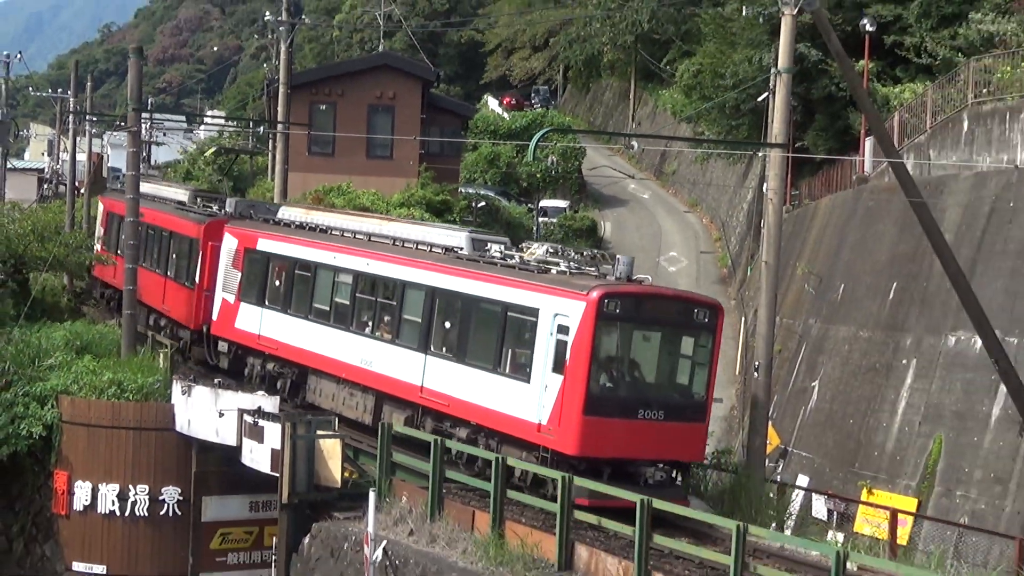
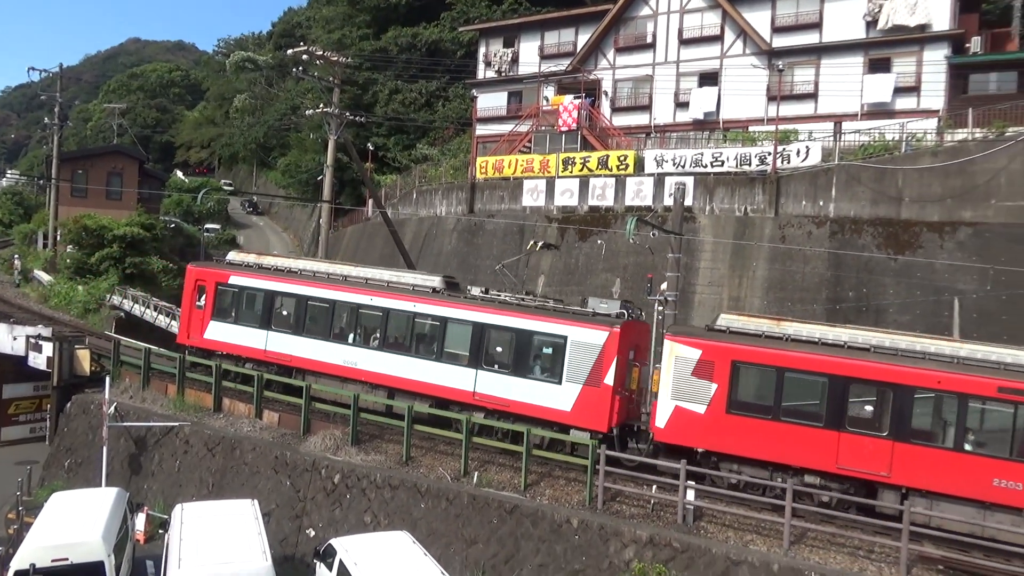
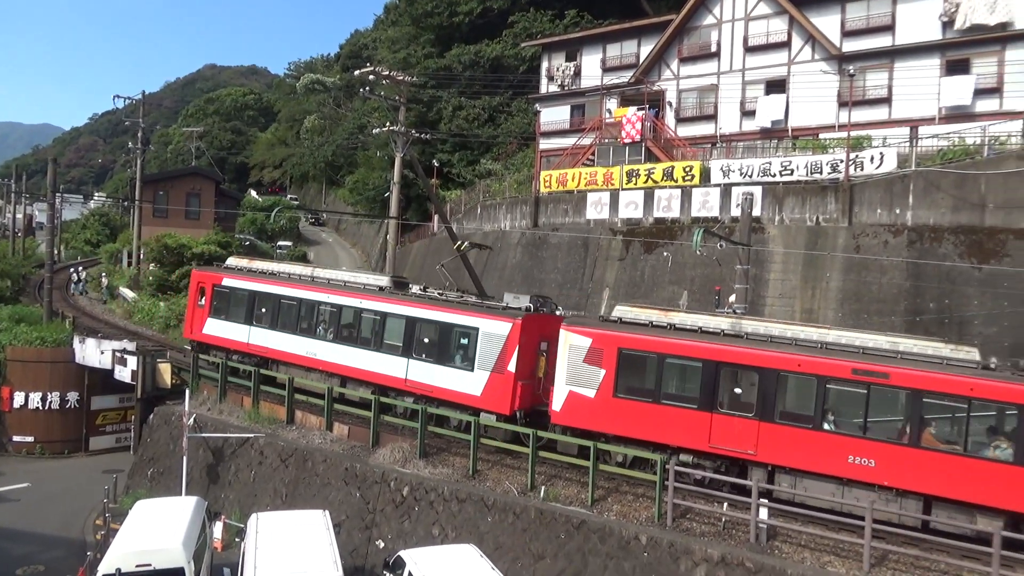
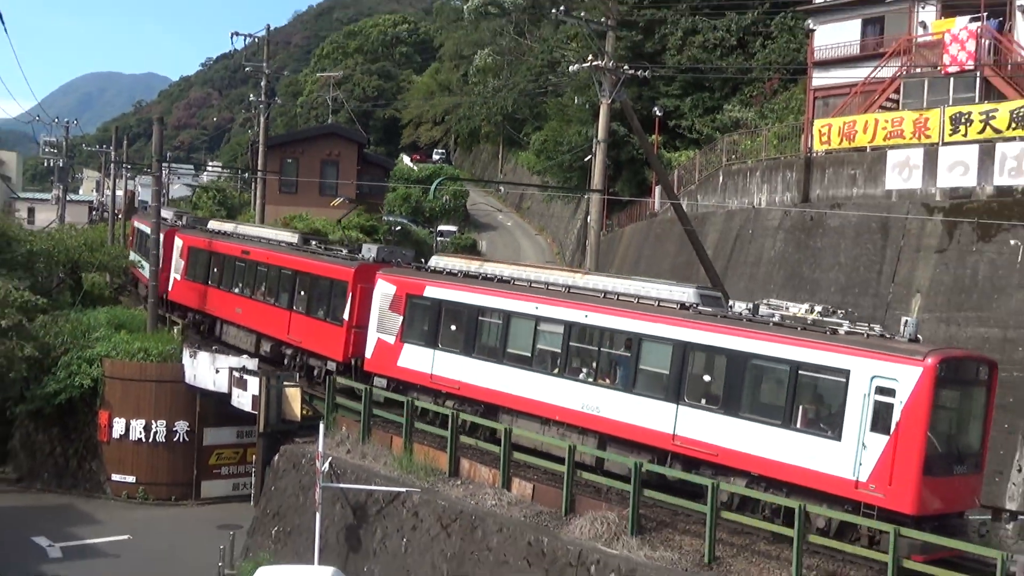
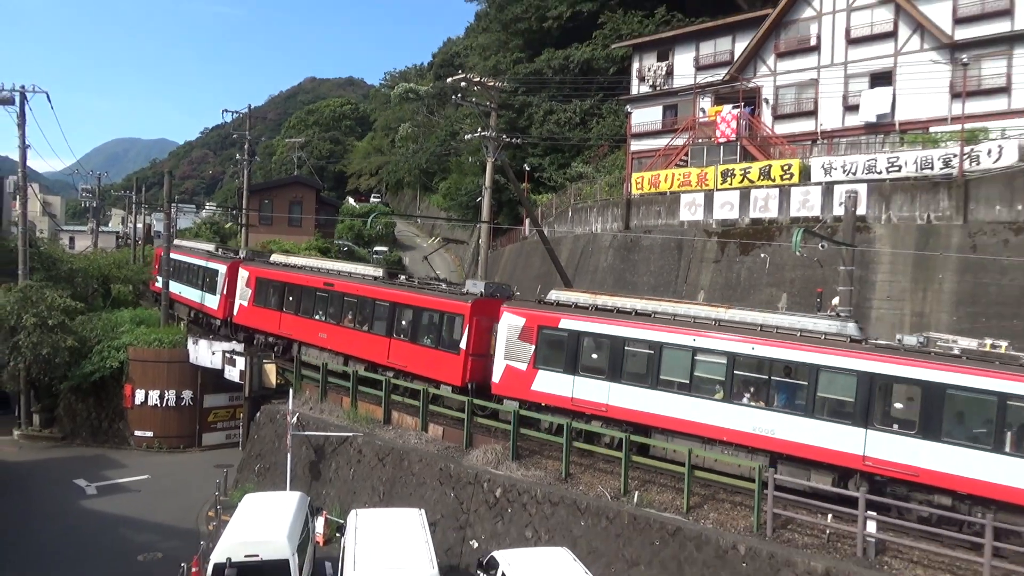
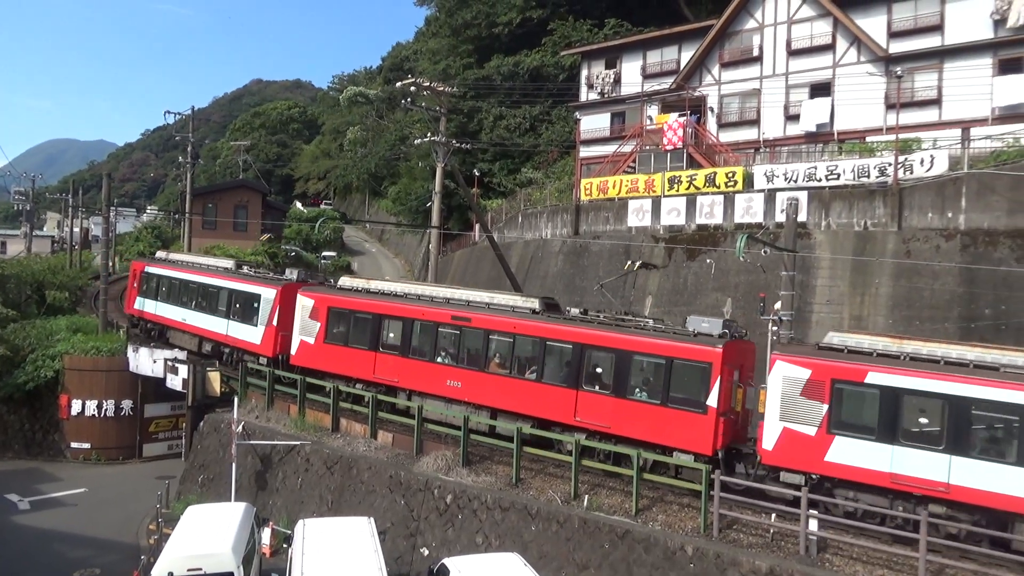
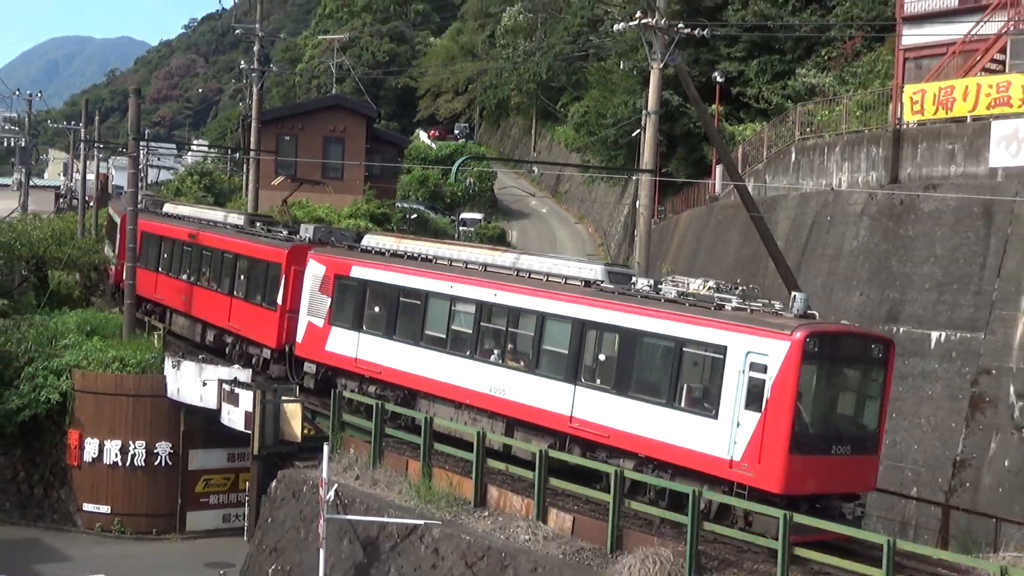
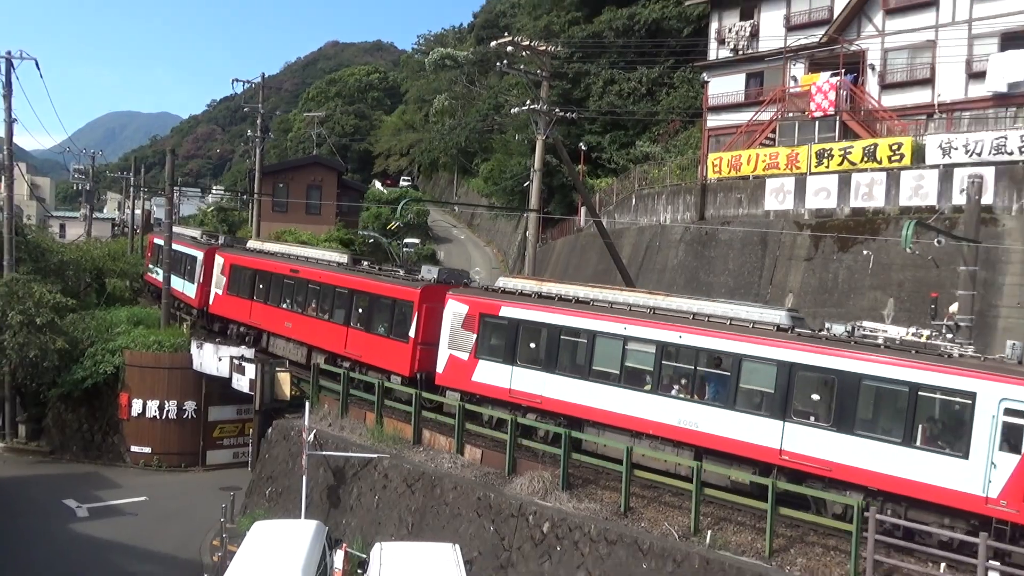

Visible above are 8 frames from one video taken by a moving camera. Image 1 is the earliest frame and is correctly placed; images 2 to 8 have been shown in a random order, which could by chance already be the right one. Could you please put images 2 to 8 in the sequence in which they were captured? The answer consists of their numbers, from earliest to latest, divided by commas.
7, 4, 8, 5, 6, 3, 2
